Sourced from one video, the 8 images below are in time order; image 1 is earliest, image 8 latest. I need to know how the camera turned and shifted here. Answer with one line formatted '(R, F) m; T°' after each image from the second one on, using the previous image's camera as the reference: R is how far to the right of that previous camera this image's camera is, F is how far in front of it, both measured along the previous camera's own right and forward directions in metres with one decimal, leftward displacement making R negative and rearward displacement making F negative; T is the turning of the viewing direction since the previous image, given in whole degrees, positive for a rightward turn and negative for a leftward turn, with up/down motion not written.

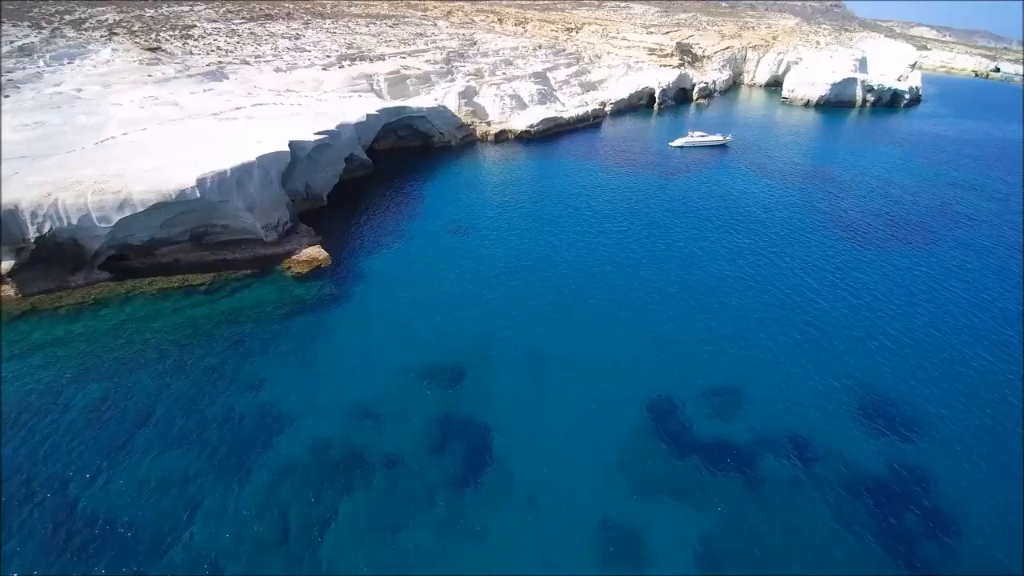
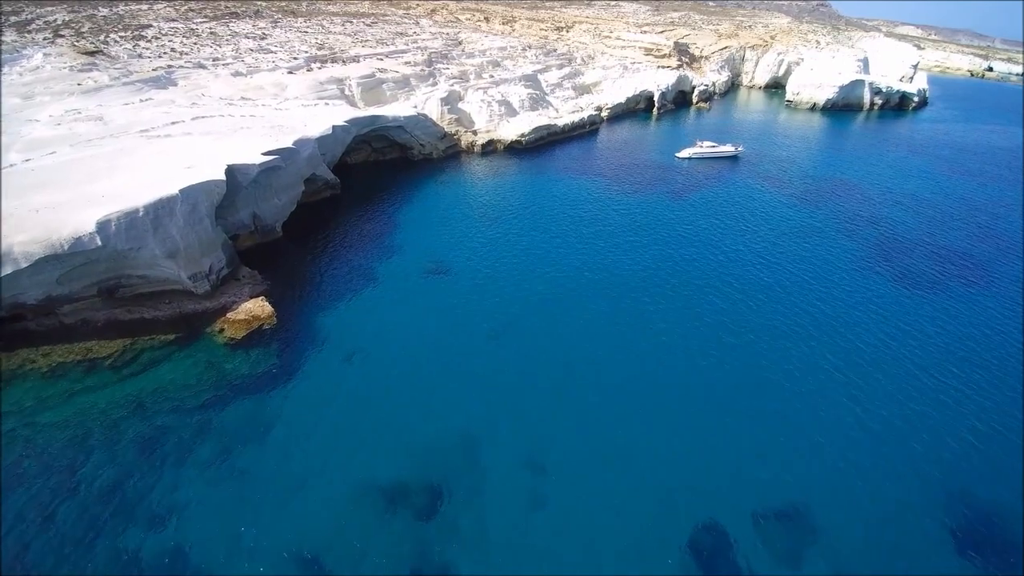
(-0.1, +5.6) m; +1°
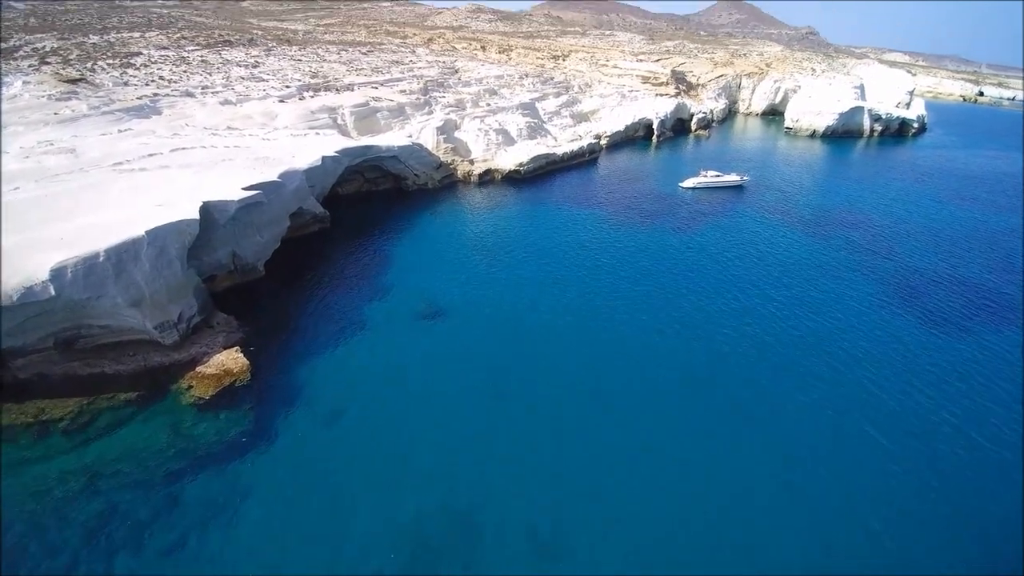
(-0.2, +2.2) m; 0°
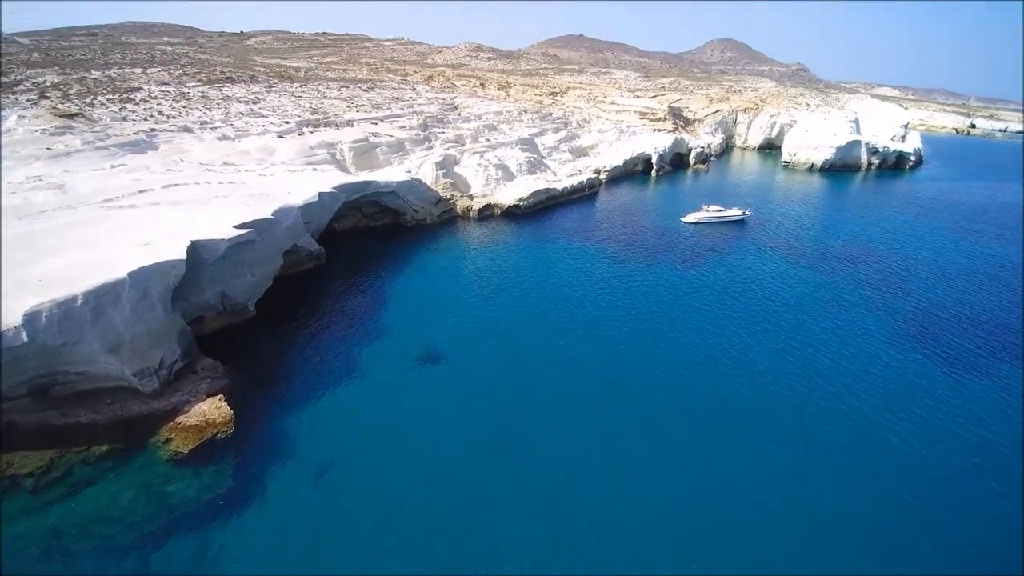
(-0.1, +1.0) m; 0°
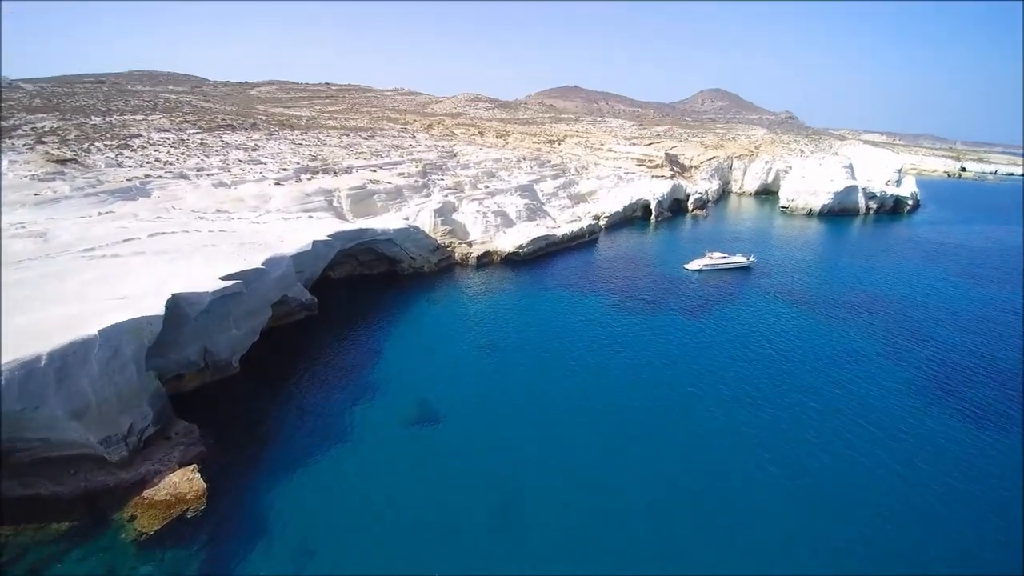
(-0.1, +1.3) m; 0°
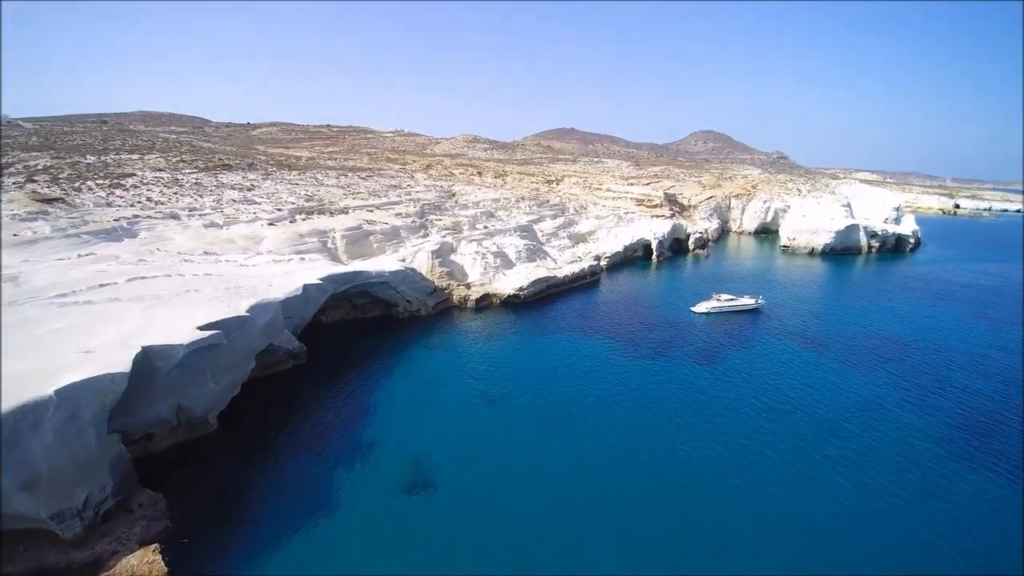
(-0.2, +1.7) m; 0°
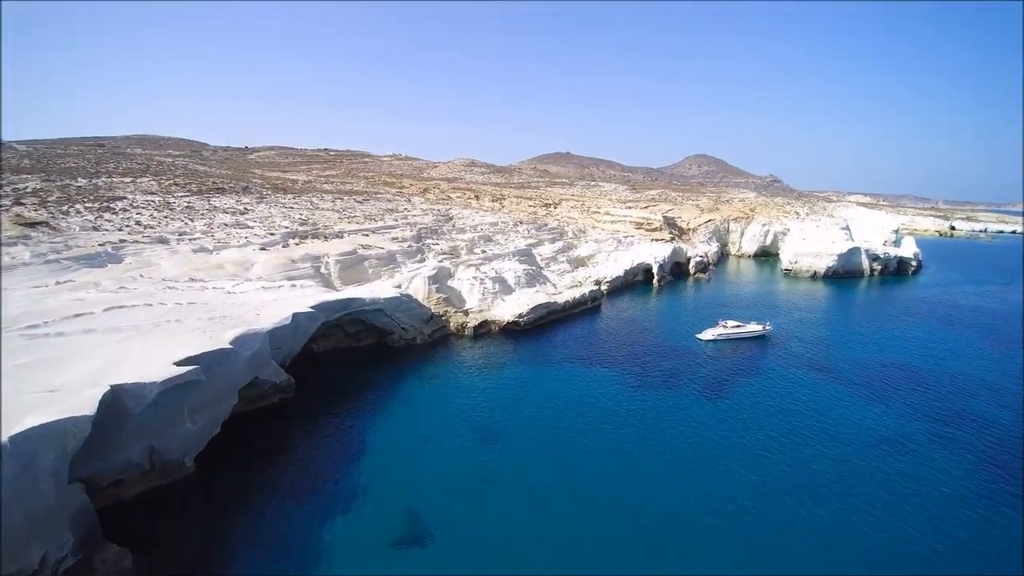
(-0.2, +1.5) m; 0°
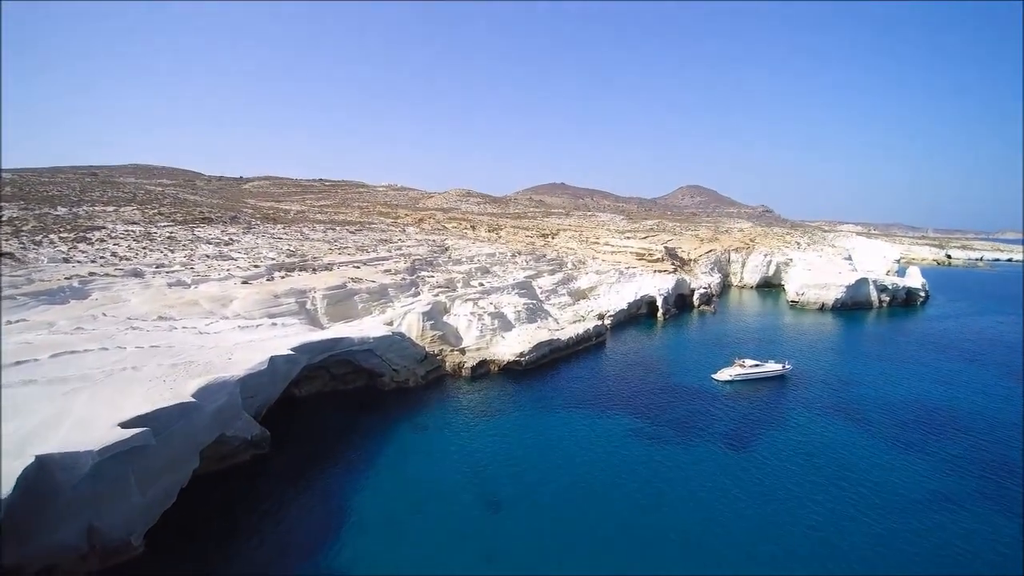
(-0.5, +2.9) m; +1°
